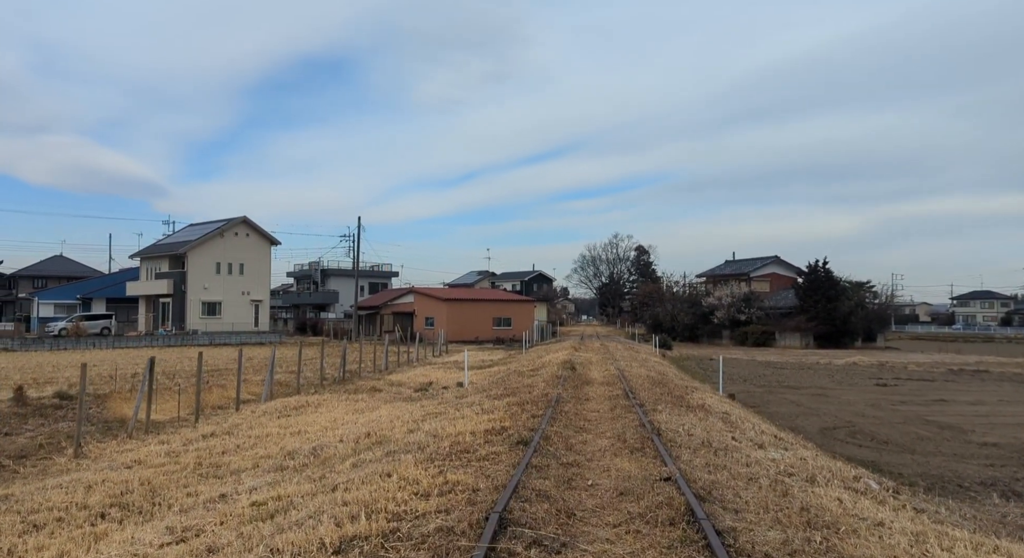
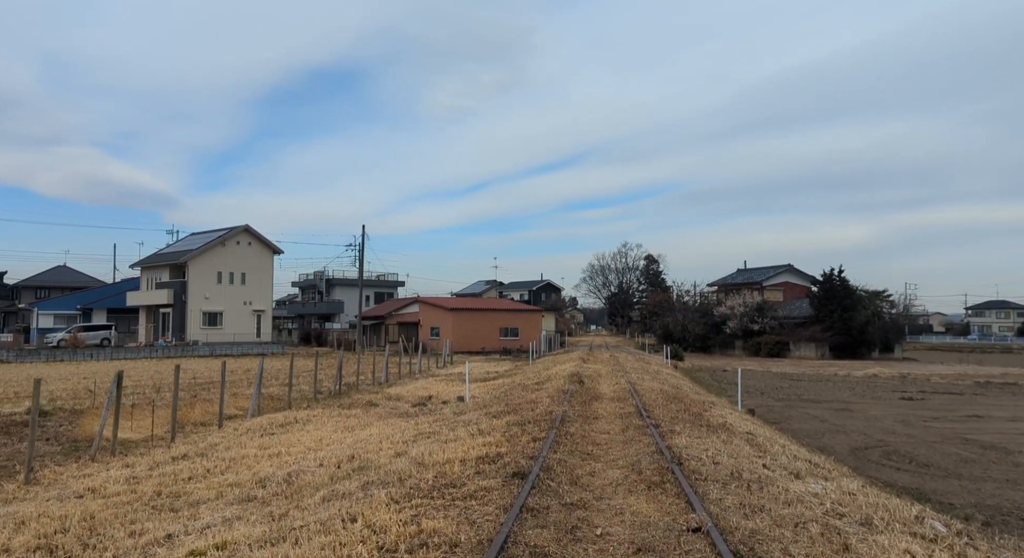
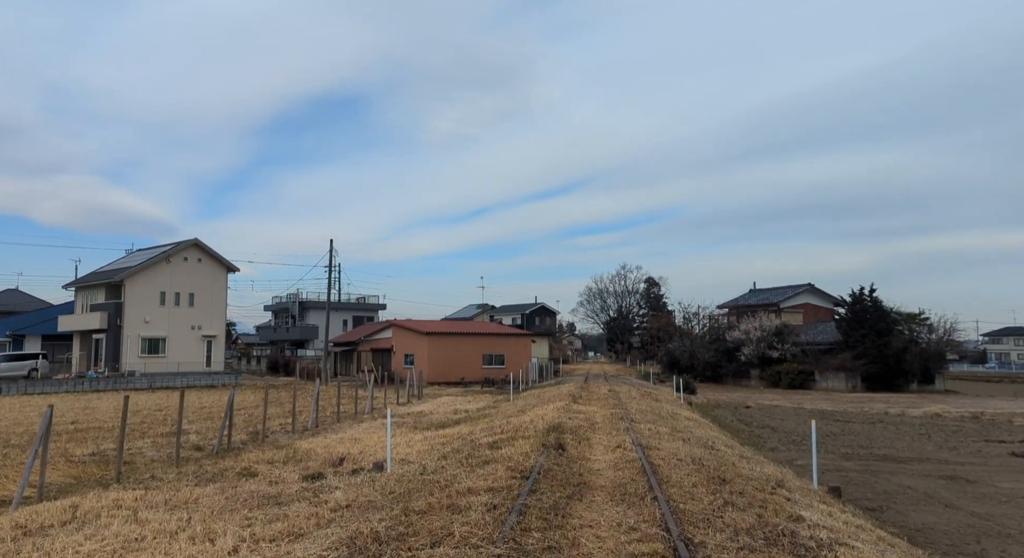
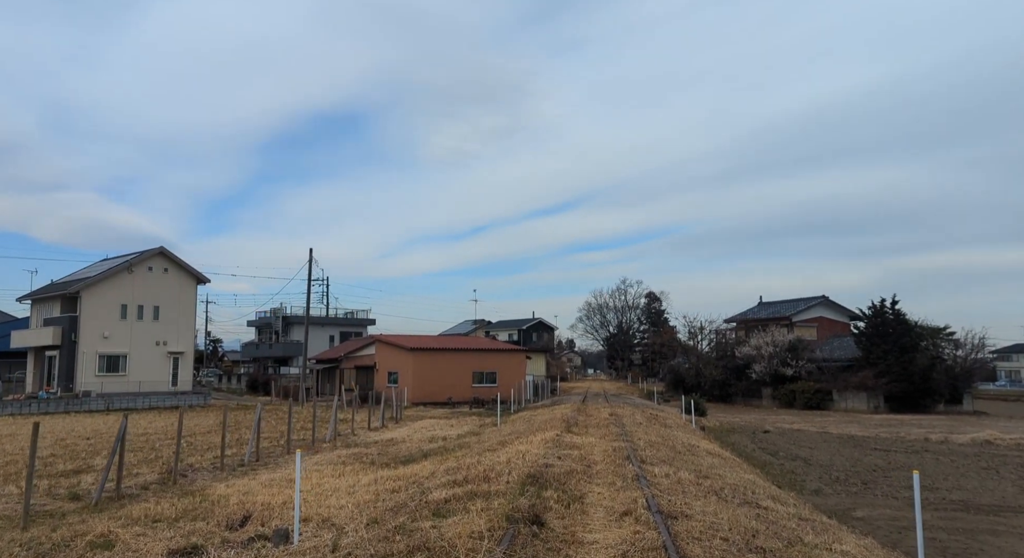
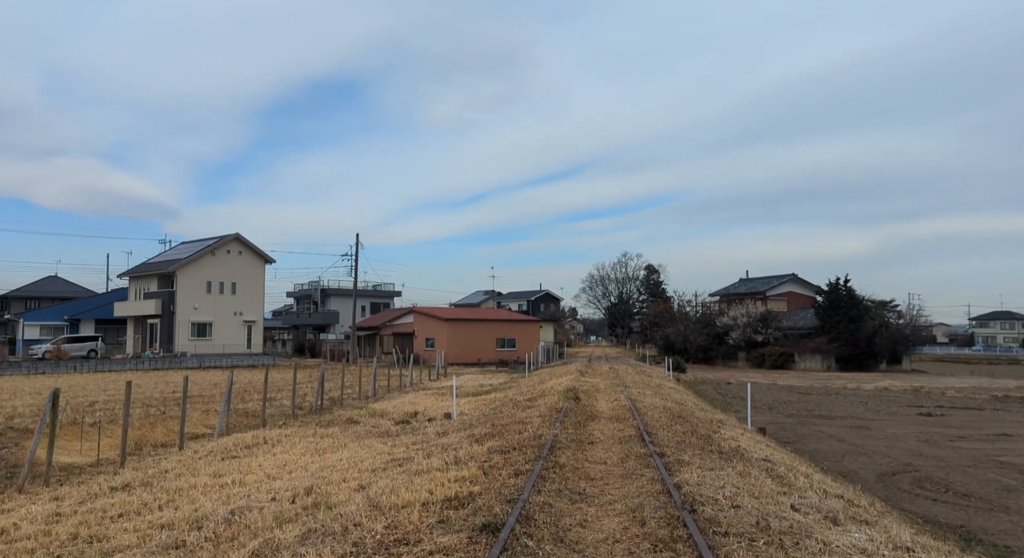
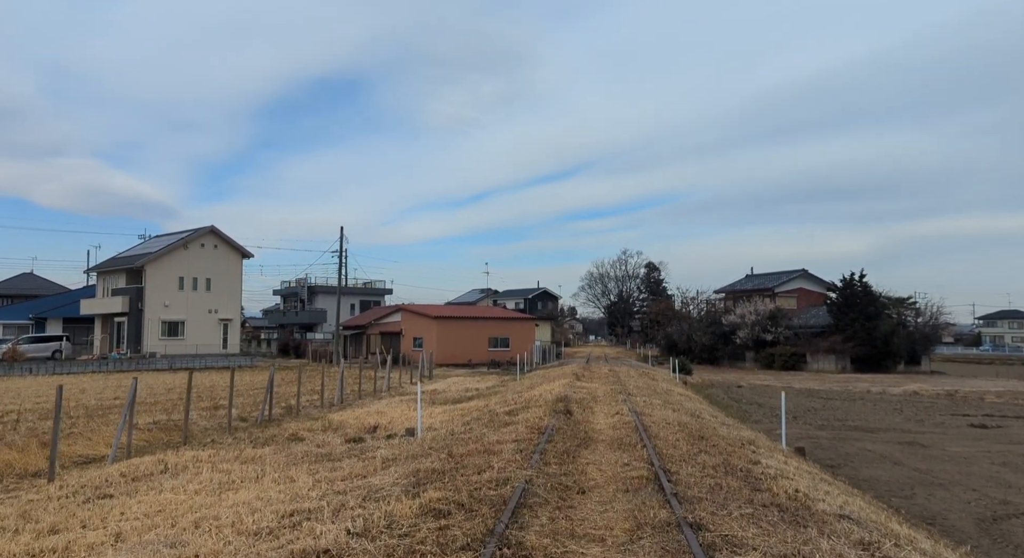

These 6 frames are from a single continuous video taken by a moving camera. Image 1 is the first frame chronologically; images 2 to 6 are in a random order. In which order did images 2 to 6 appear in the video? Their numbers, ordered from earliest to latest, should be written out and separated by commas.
2, 5, 6, 3, 4
